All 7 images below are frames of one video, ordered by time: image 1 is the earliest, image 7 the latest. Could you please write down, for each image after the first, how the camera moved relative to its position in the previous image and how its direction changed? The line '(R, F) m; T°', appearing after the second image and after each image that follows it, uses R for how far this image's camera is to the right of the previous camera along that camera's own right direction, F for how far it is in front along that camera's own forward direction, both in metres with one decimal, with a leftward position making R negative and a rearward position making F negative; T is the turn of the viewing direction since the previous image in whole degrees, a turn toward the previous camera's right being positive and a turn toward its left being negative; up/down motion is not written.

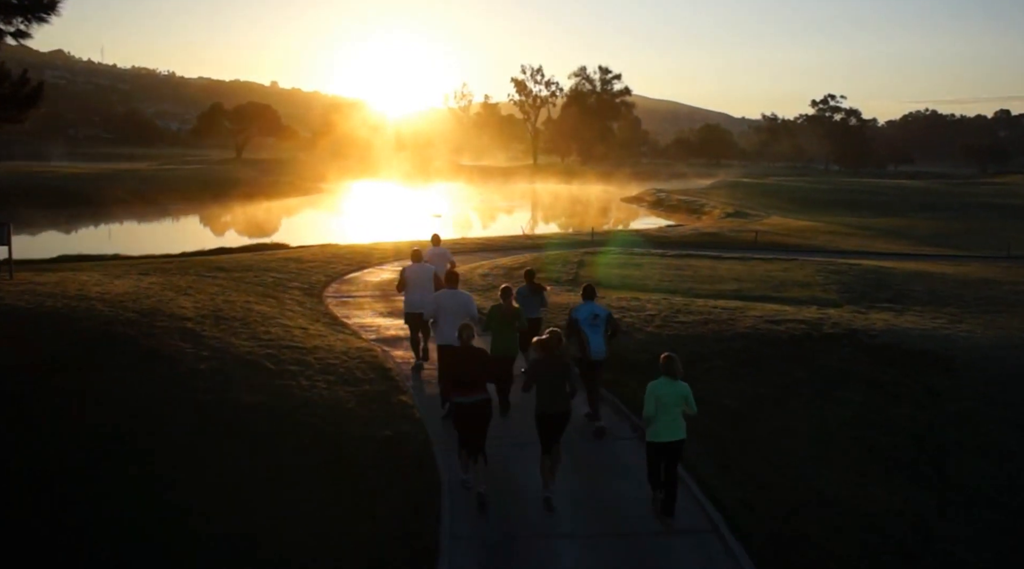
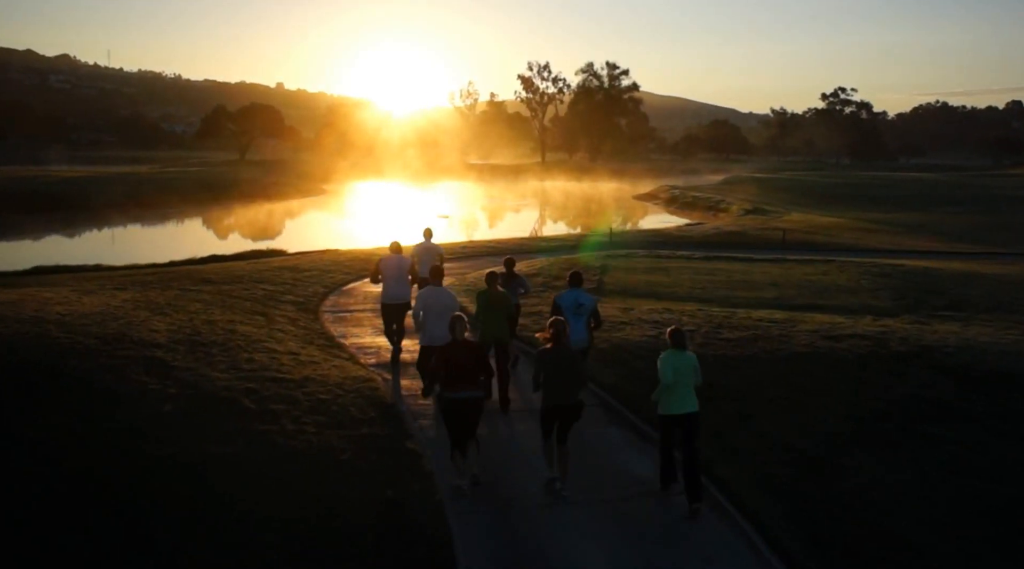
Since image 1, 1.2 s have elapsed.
(-0.2, +1.6) m; 0°
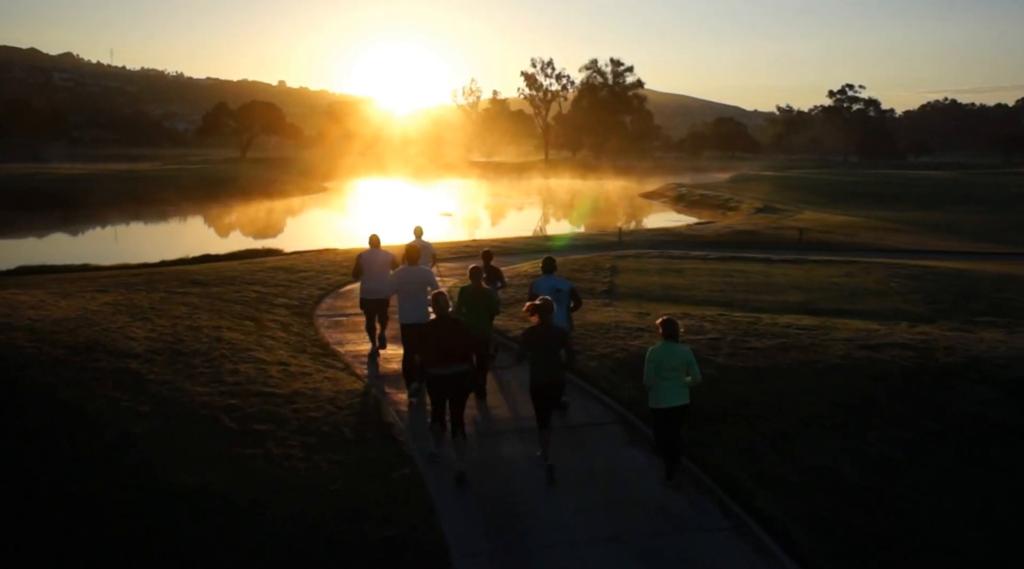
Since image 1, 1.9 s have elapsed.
(-0.1, +0.9) m; 0°
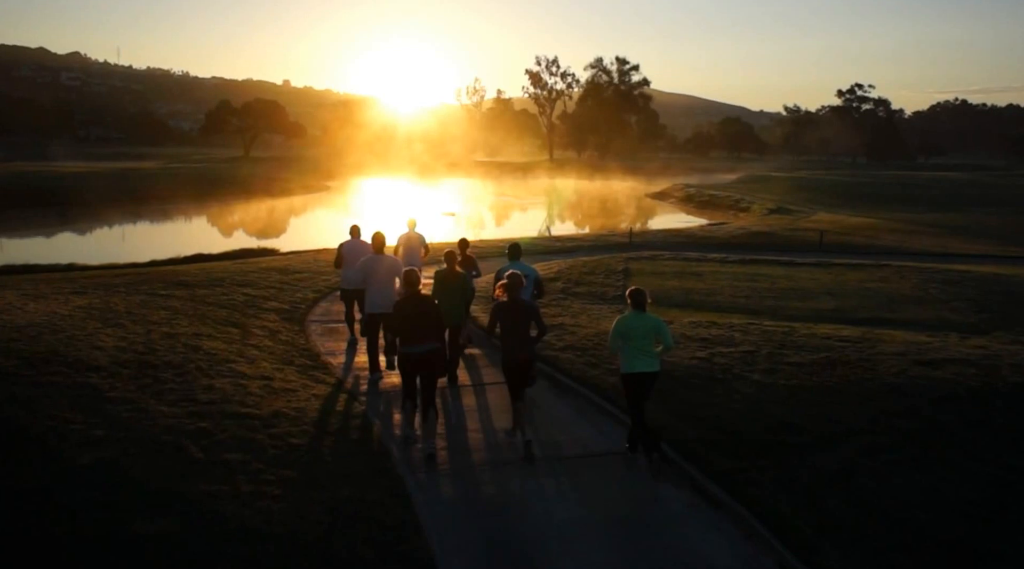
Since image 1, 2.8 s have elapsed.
(-0.1, +1.1) m; 0°
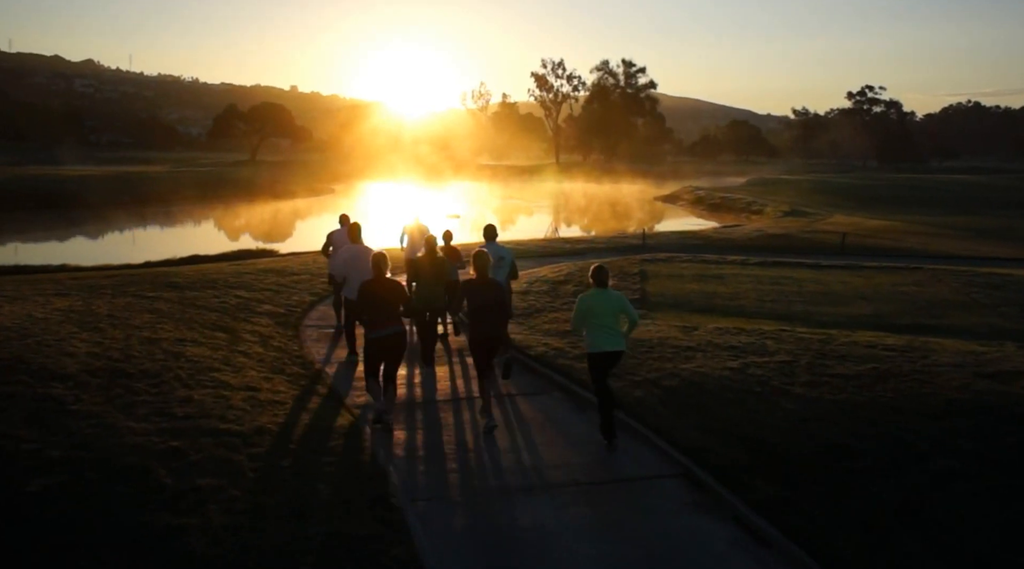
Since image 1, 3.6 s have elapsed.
(-0.1, +0.9) m; 0°
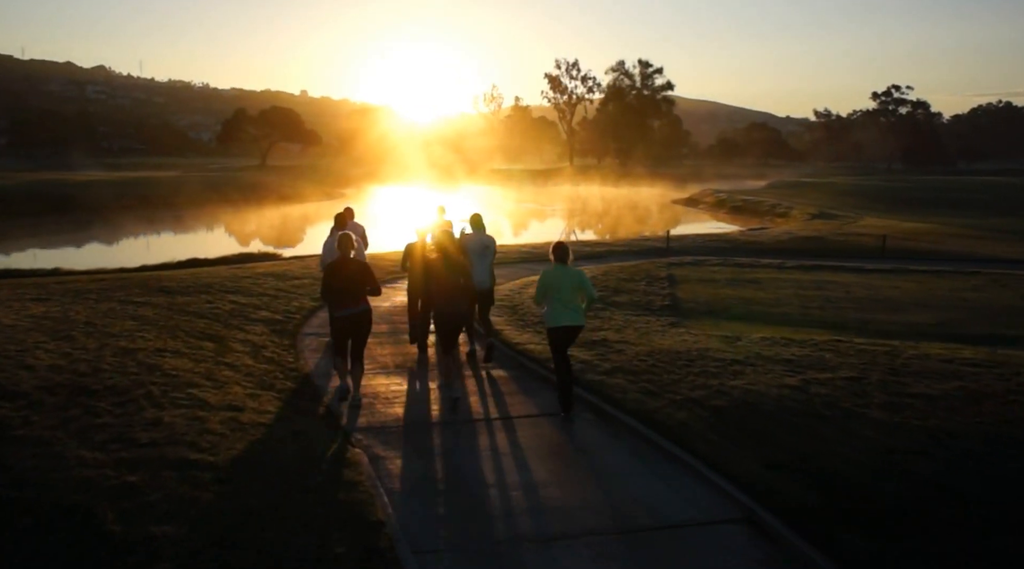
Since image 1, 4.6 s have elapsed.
(-0.1, +1.1) m; -1°
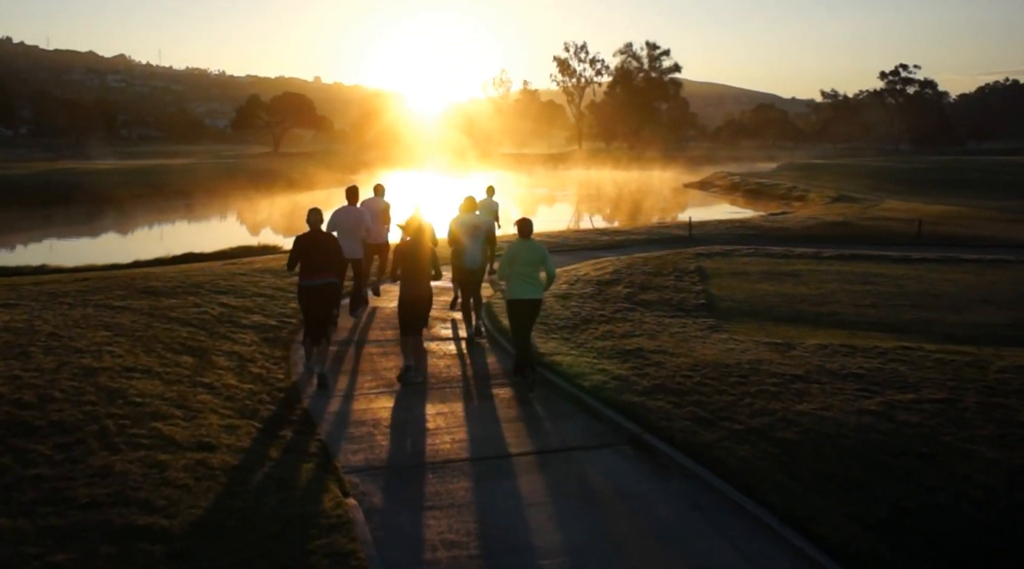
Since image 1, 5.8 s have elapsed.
(-0.1, +1.2) m; 0°
